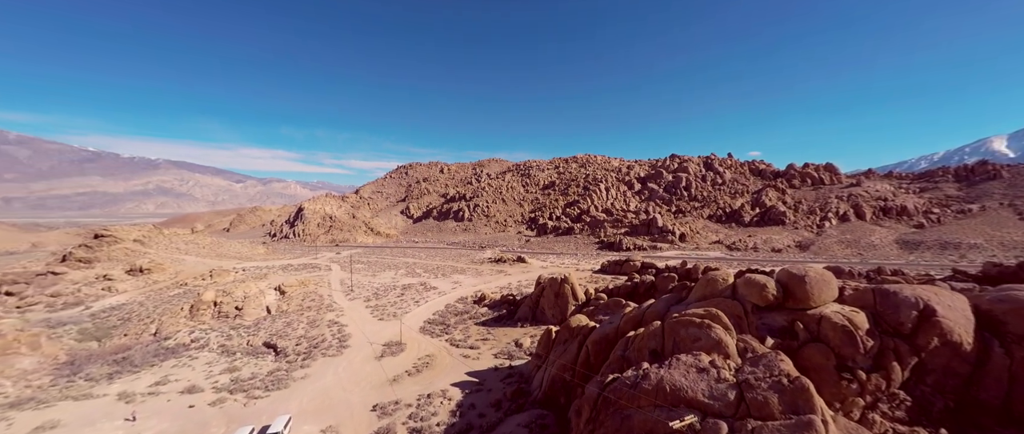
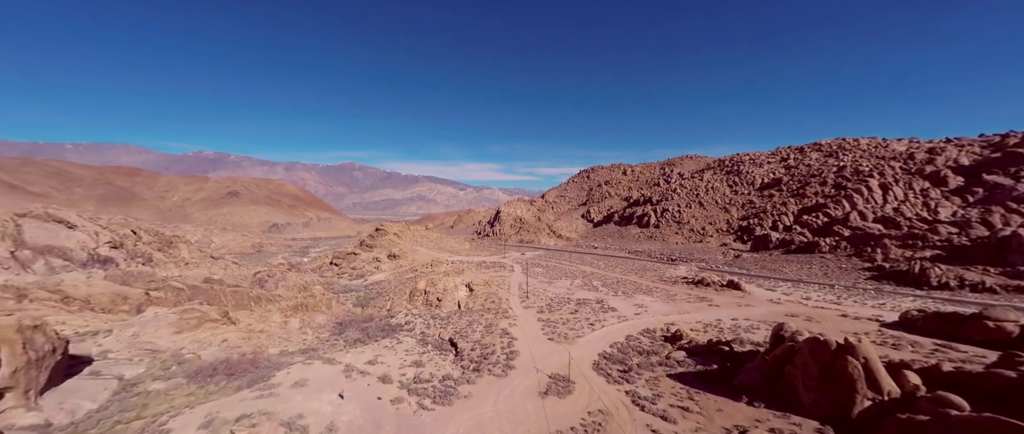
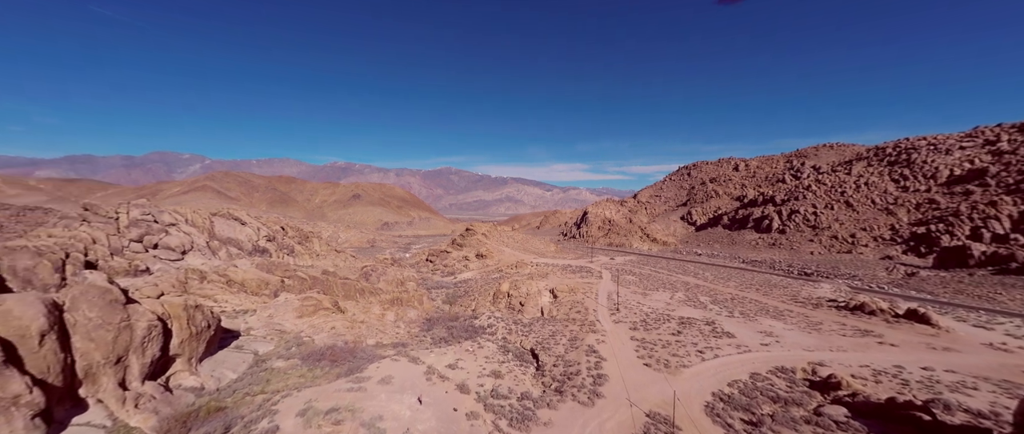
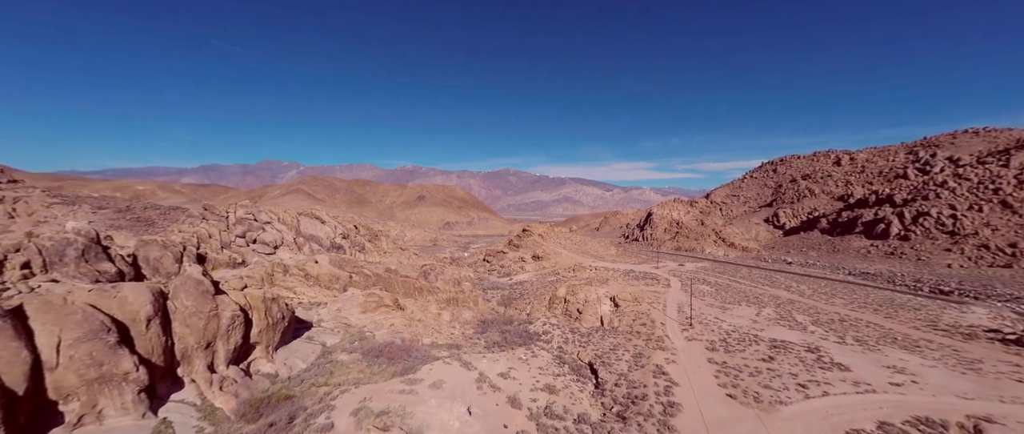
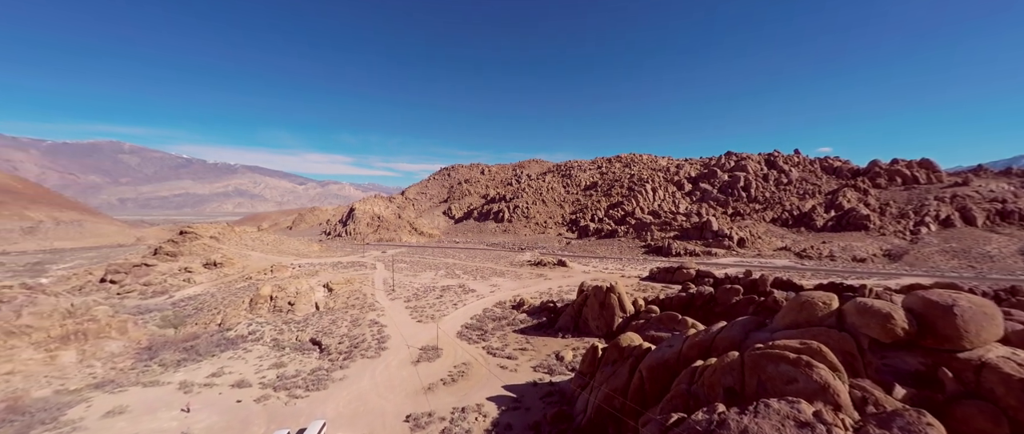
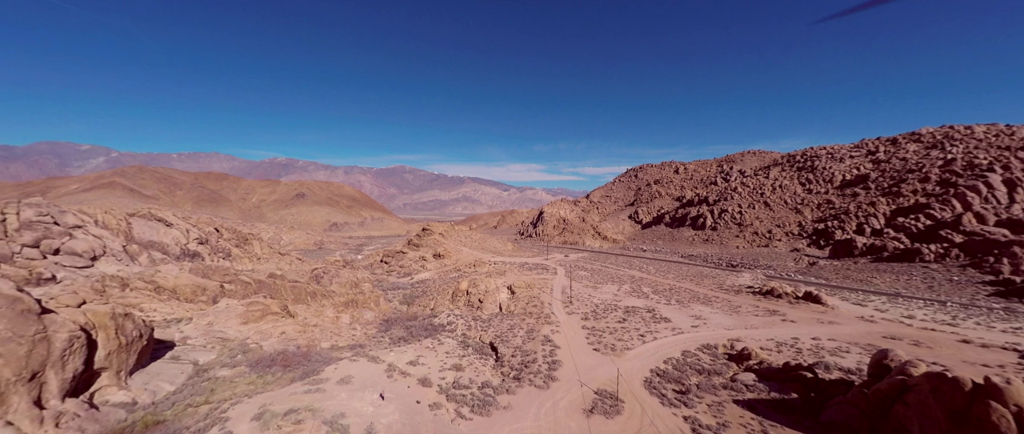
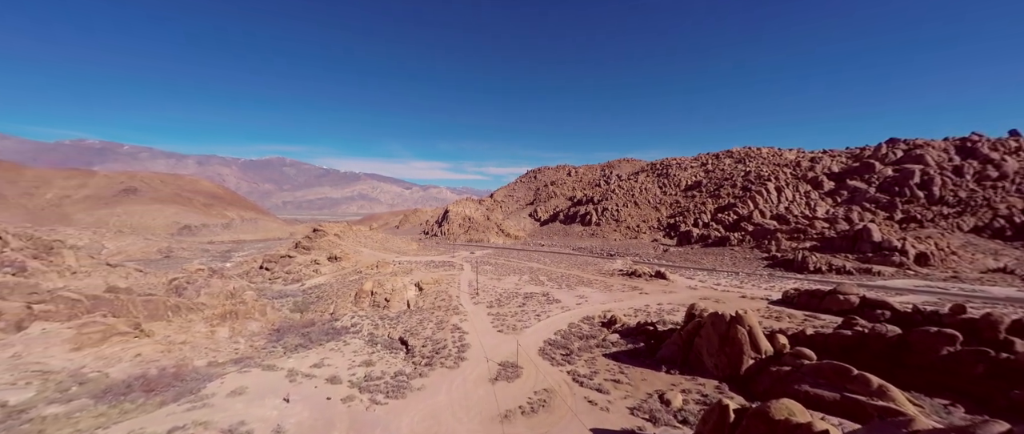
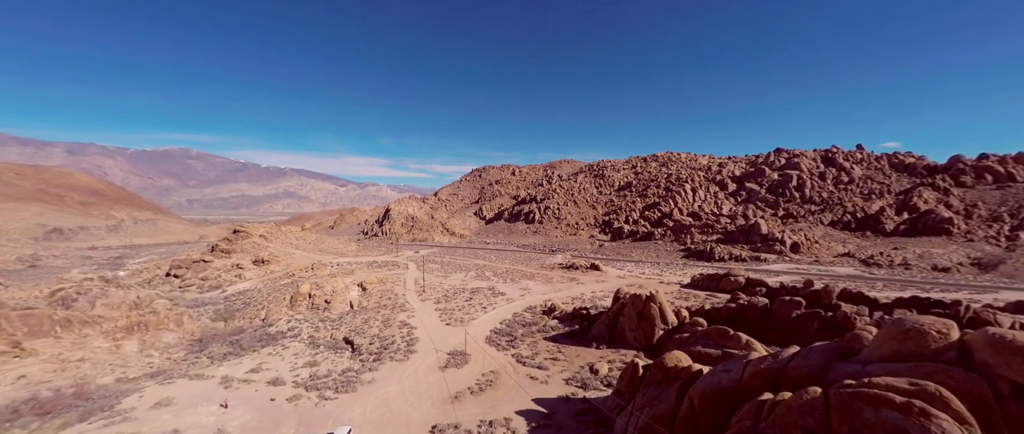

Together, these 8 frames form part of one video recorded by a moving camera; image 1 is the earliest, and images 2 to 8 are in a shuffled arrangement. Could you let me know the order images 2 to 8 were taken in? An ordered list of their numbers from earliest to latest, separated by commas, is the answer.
5, 8, 7, 2, 6, 3, 4
